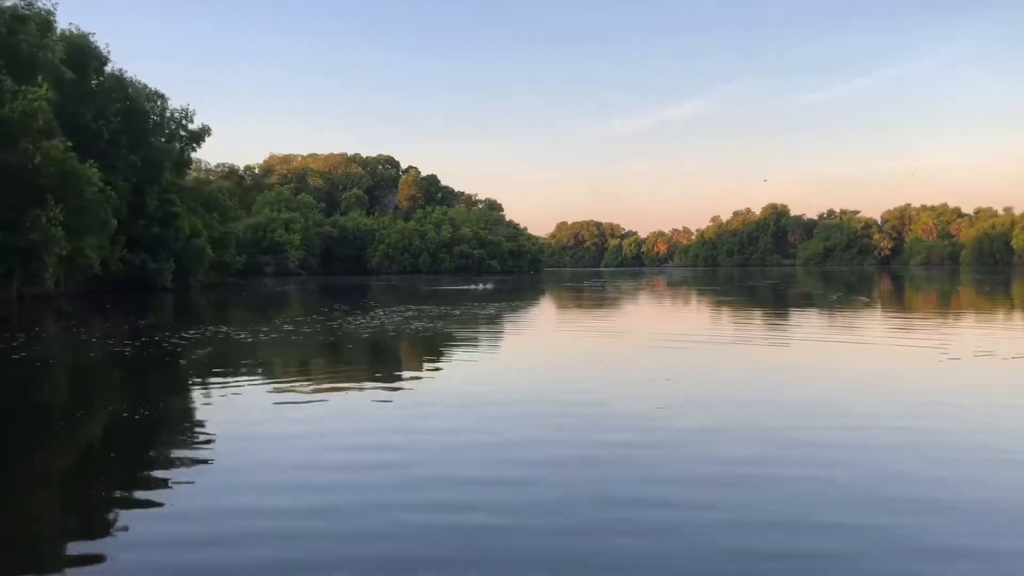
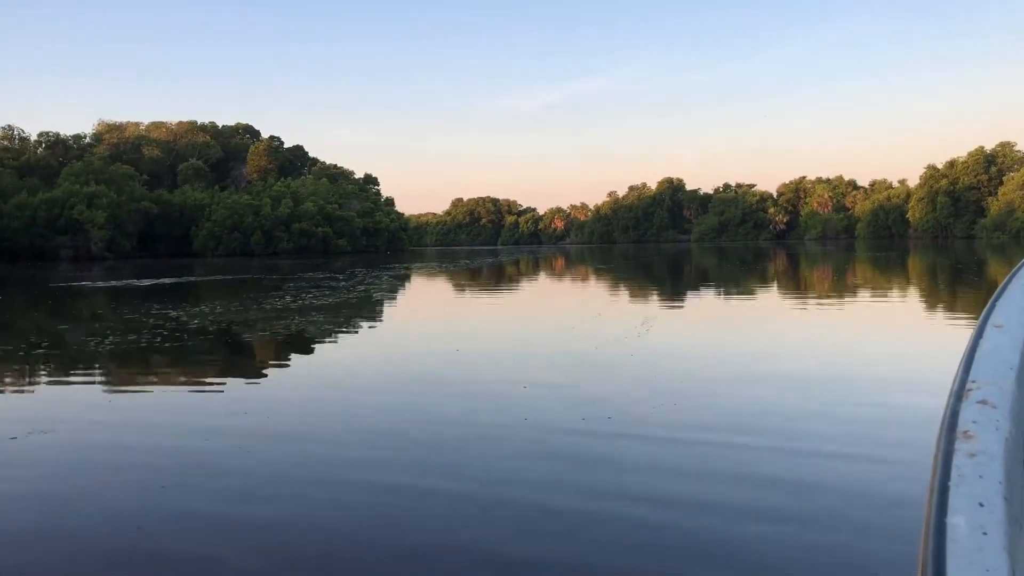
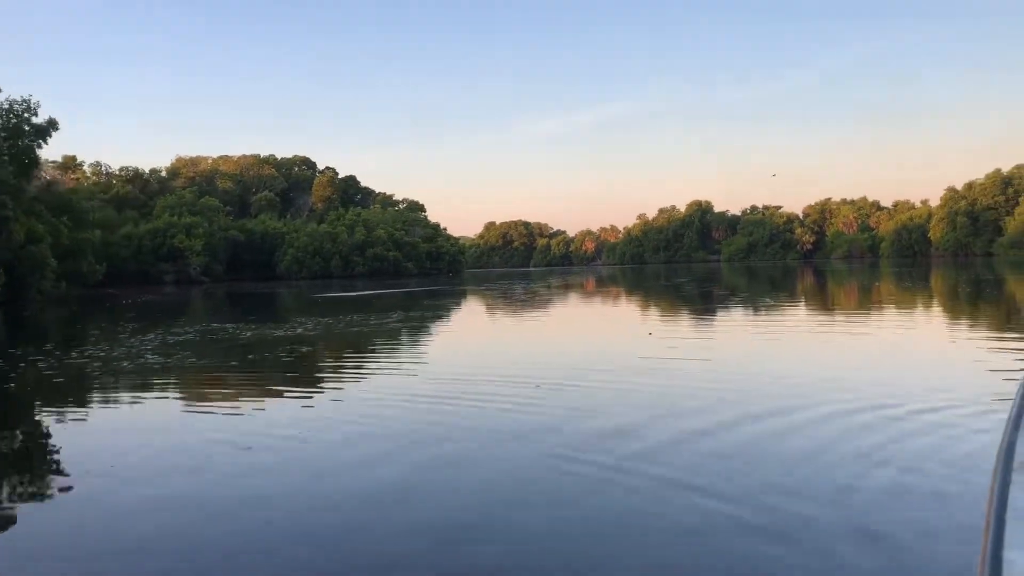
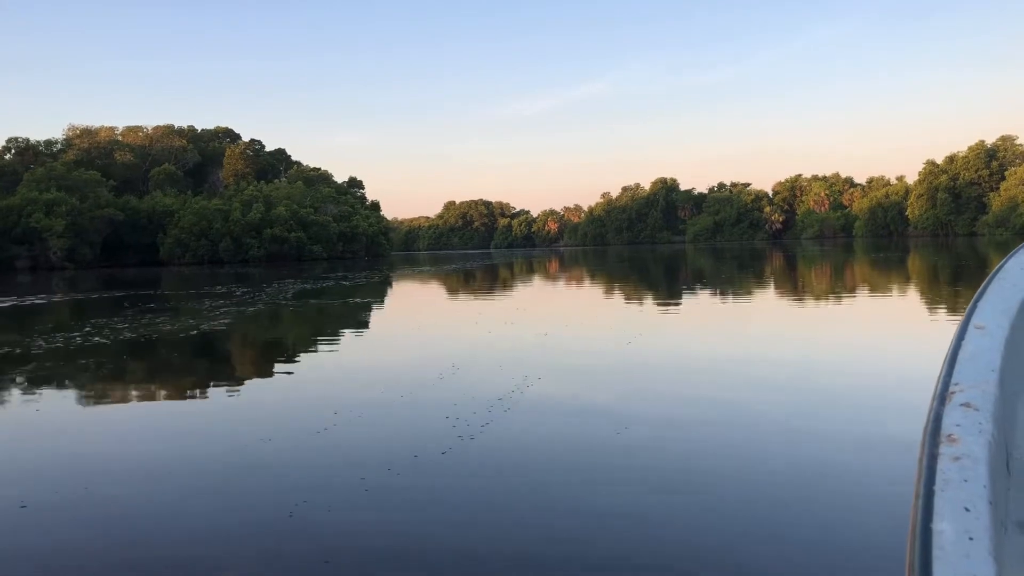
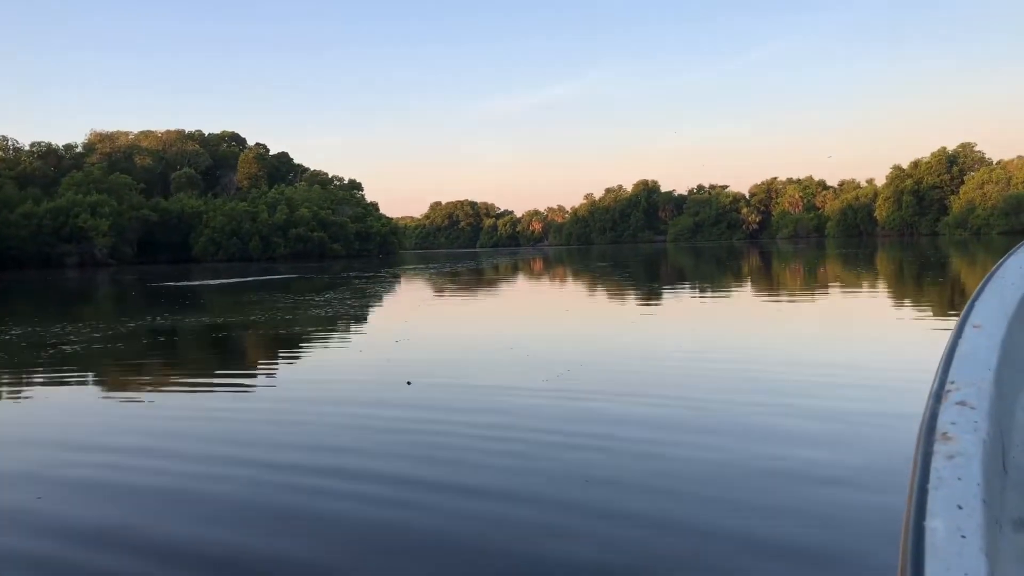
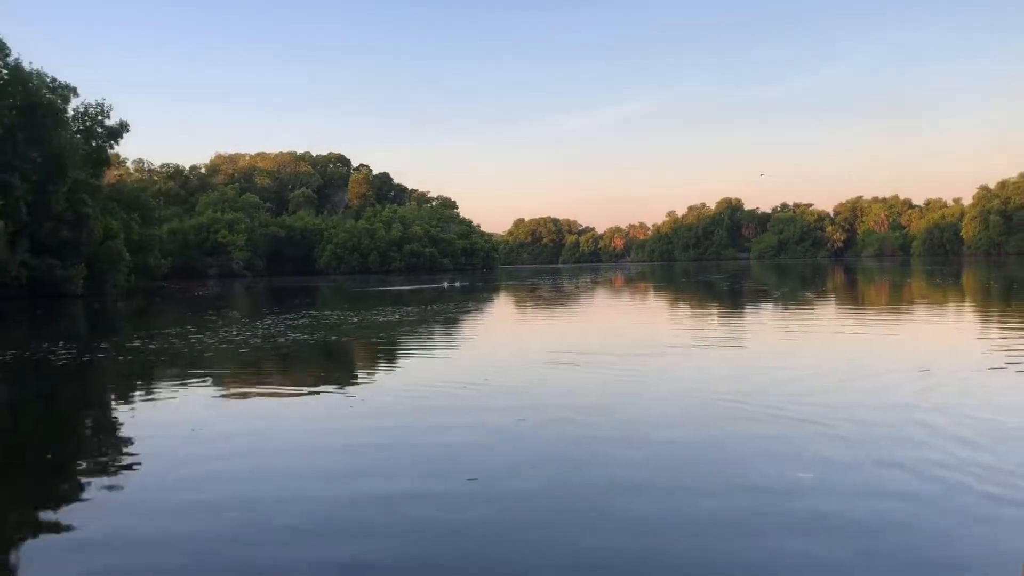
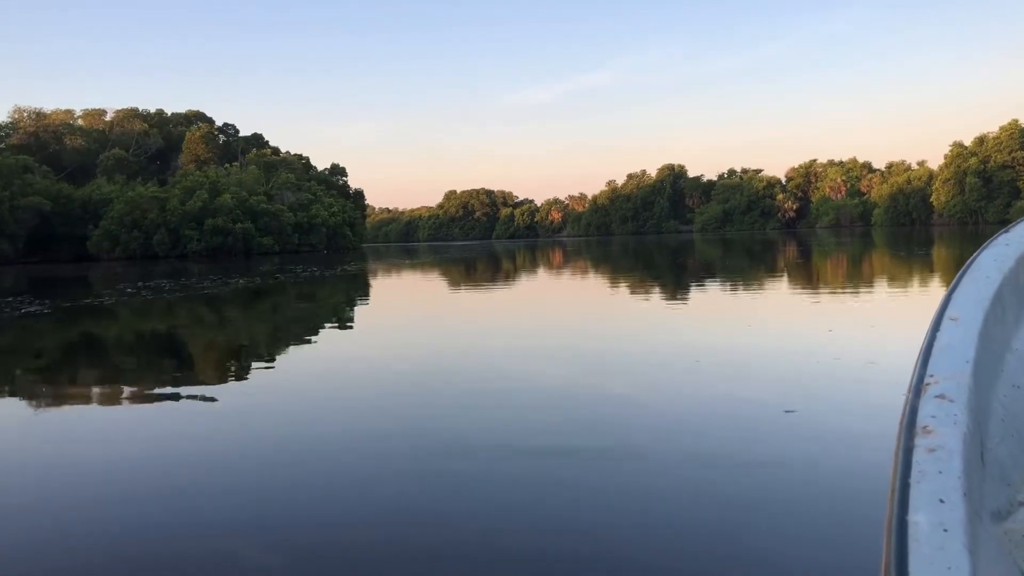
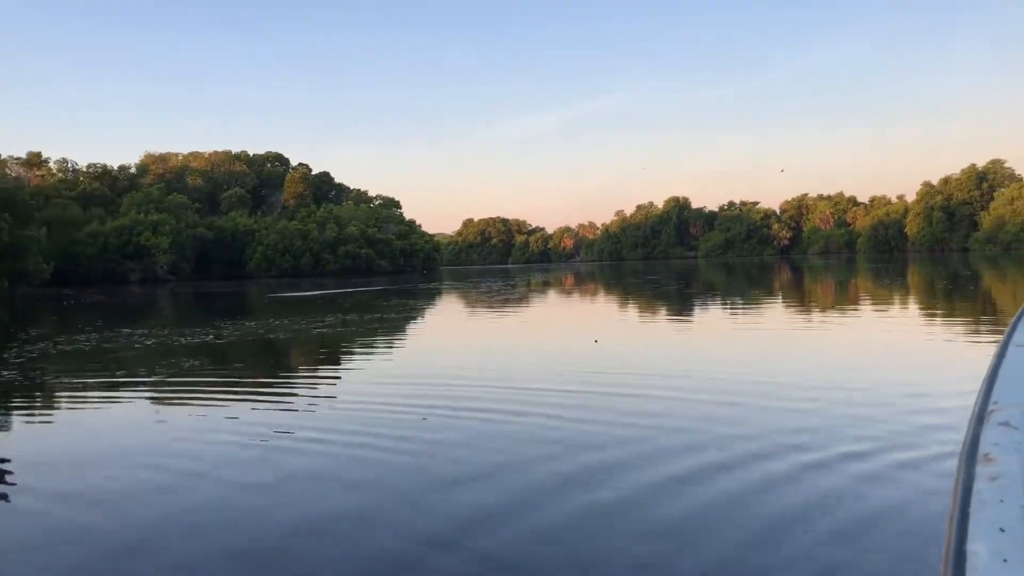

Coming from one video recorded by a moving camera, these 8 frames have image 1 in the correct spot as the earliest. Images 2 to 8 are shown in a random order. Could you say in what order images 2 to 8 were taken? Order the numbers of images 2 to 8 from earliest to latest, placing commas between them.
6, 3, 8, 5, 2, 4, 7
